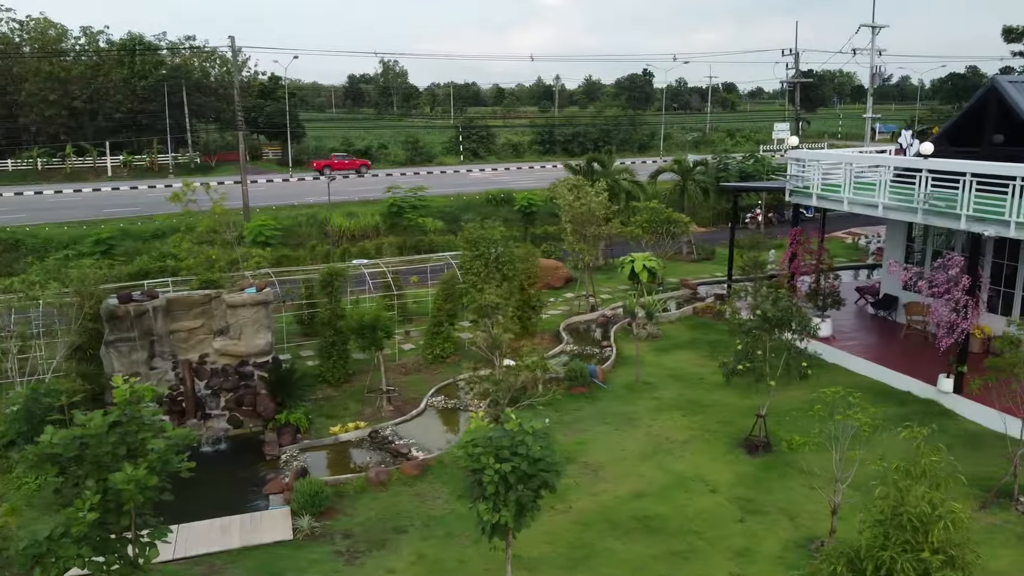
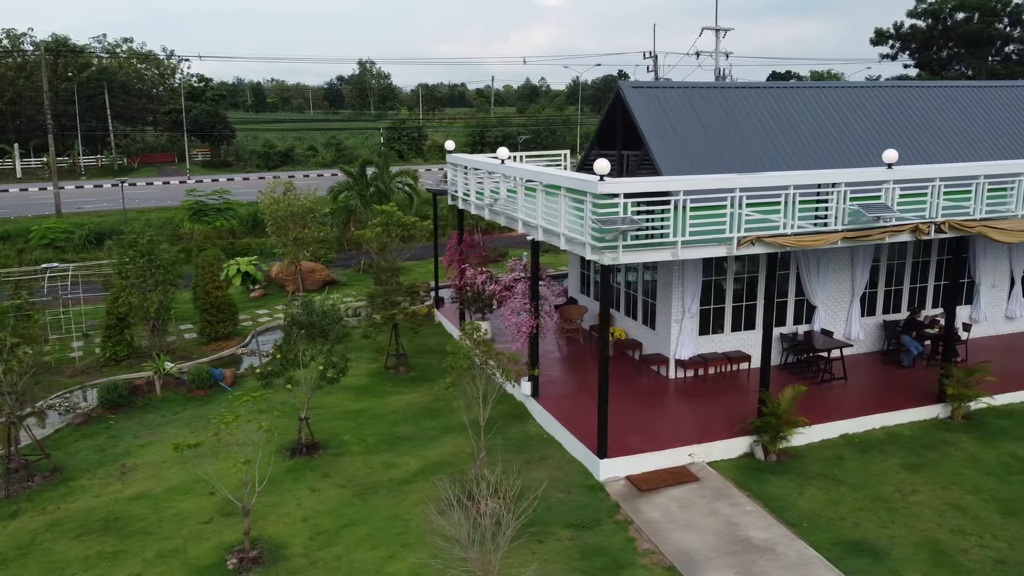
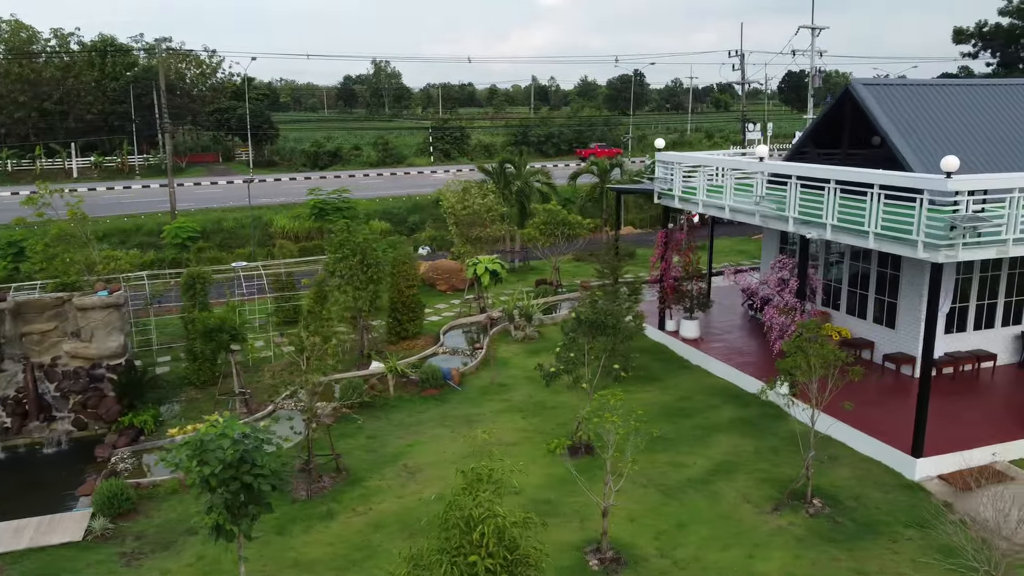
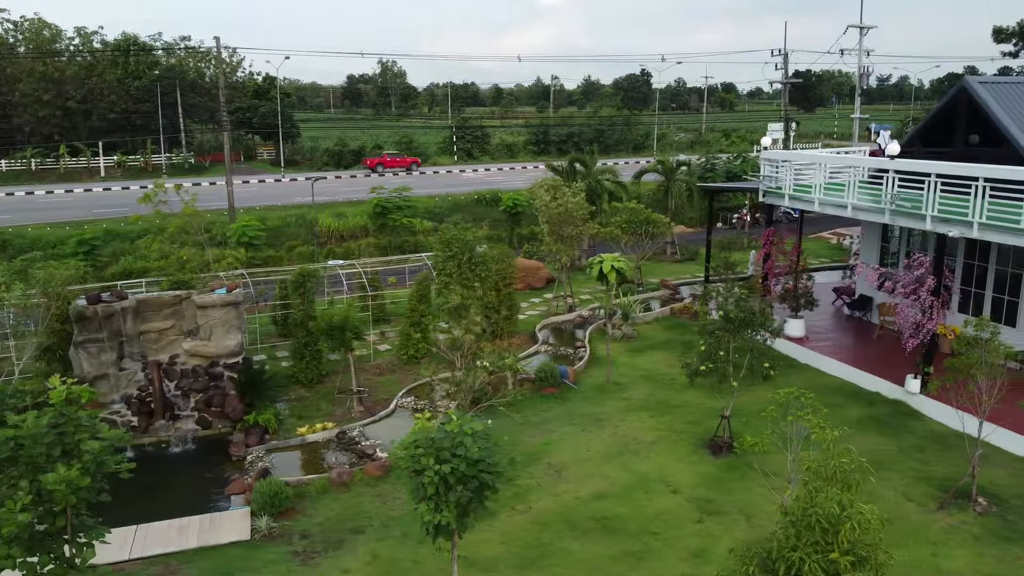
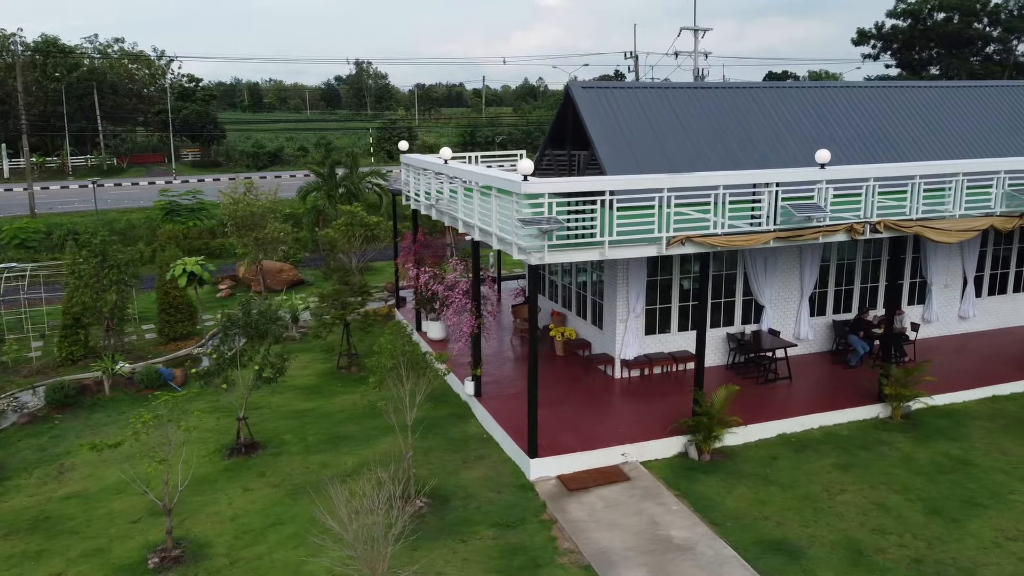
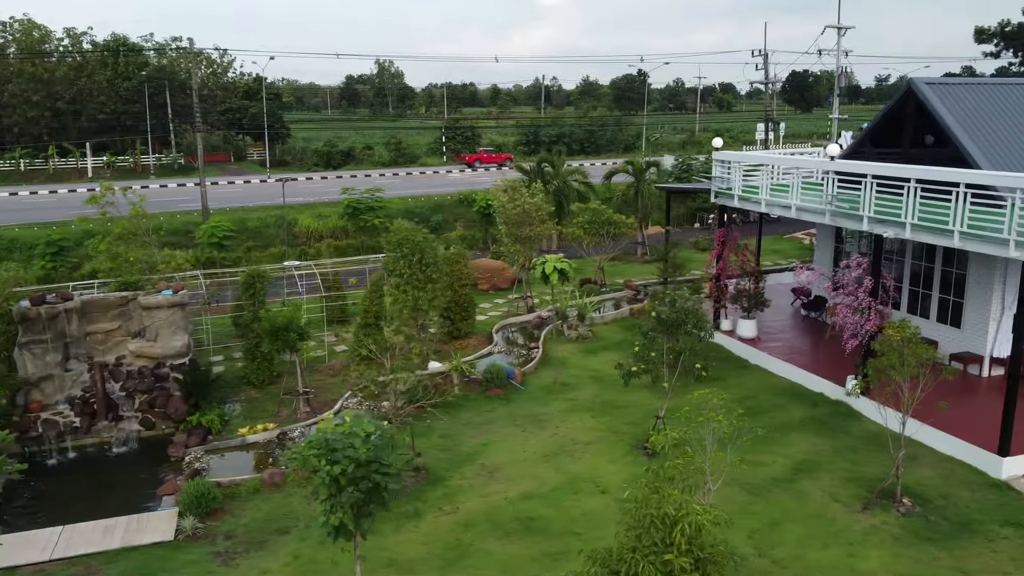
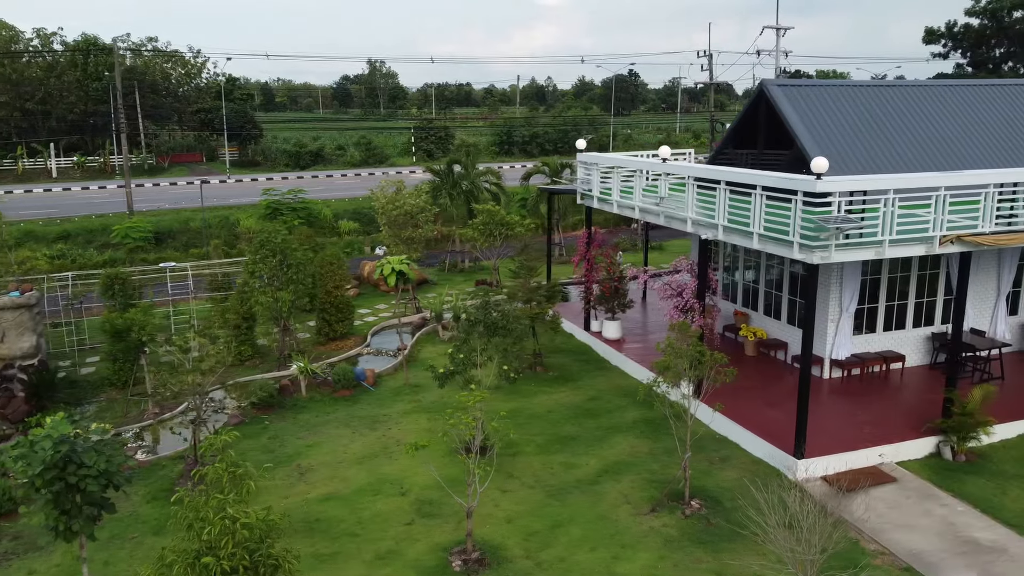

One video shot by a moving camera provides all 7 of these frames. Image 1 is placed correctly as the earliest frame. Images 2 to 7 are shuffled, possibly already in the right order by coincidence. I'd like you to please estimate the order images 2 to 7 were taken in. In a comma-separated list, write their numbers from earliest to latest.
4, 6, 3, 7, 2, 5
